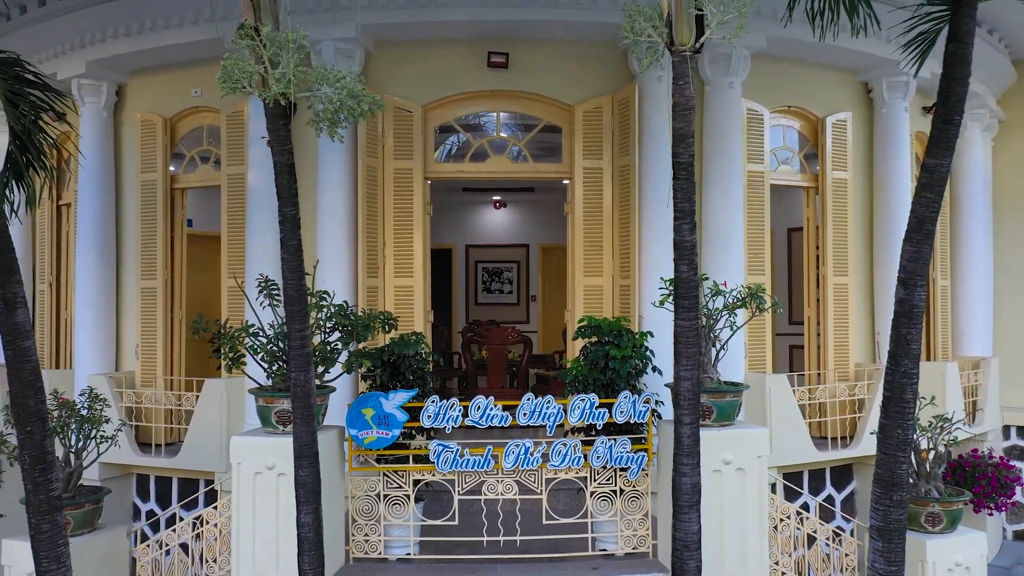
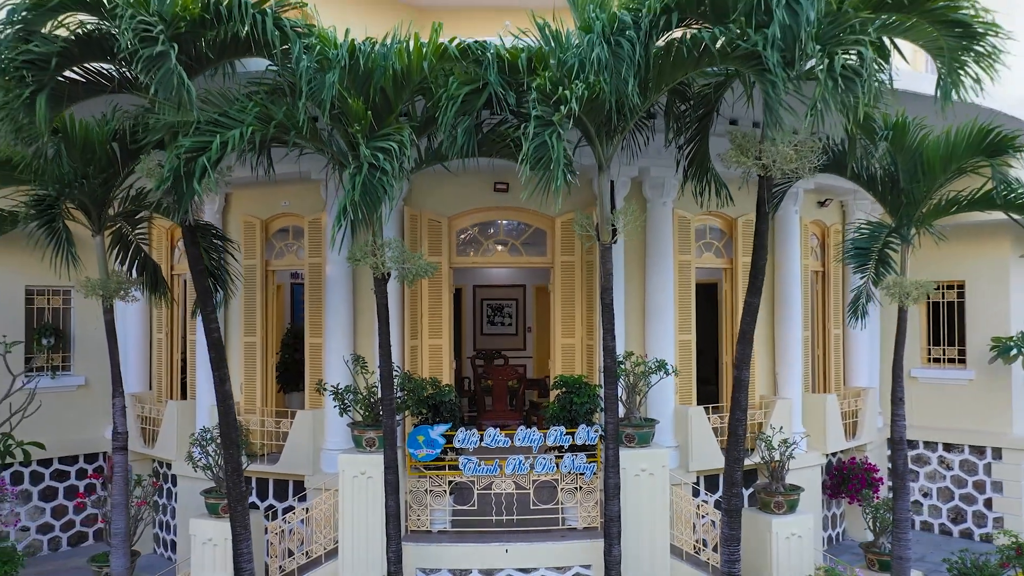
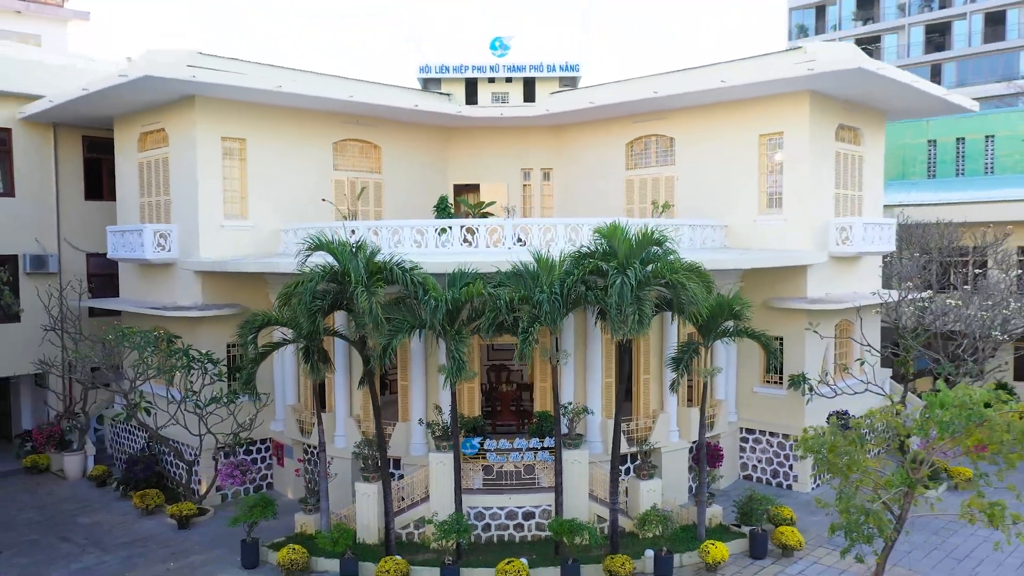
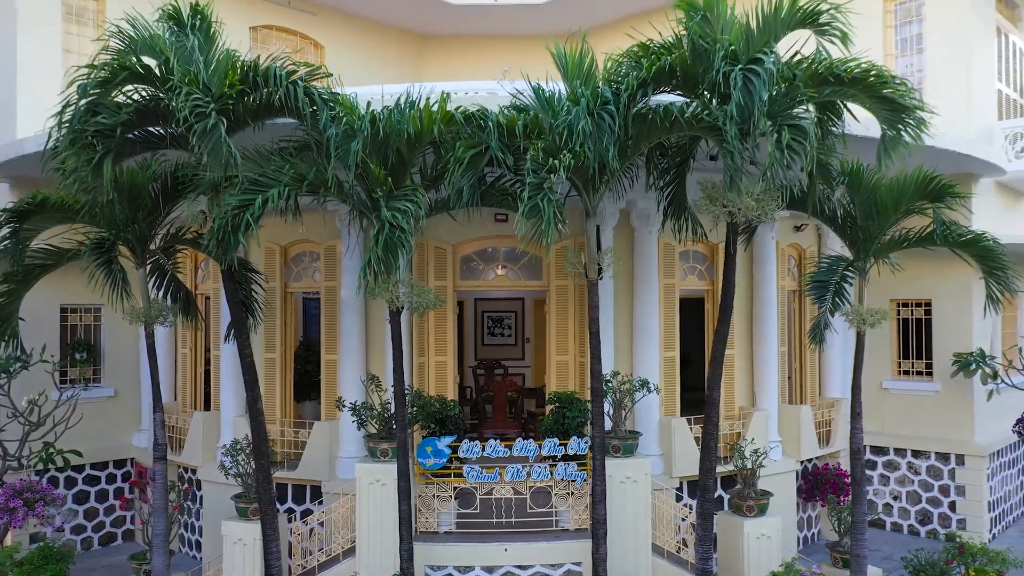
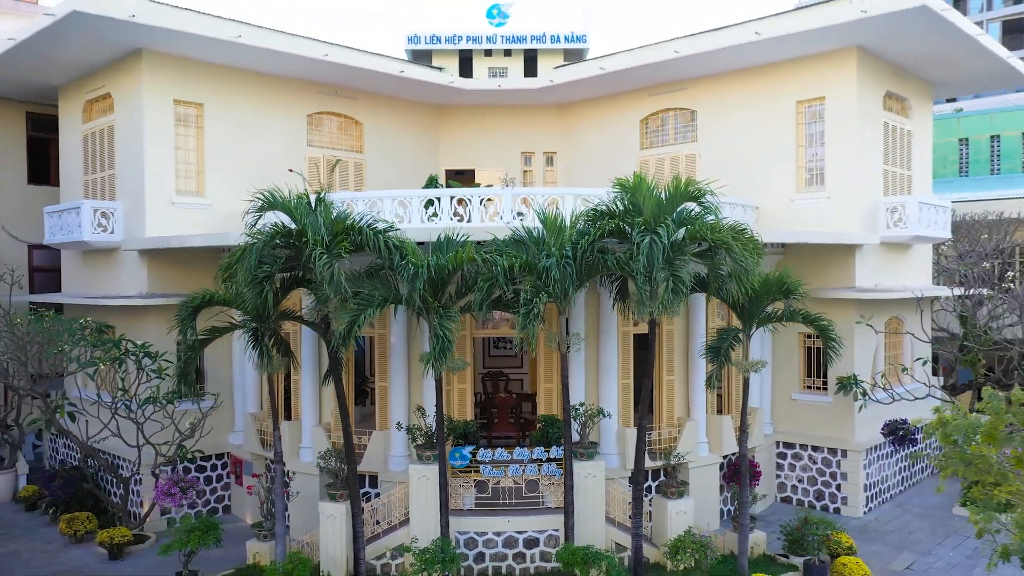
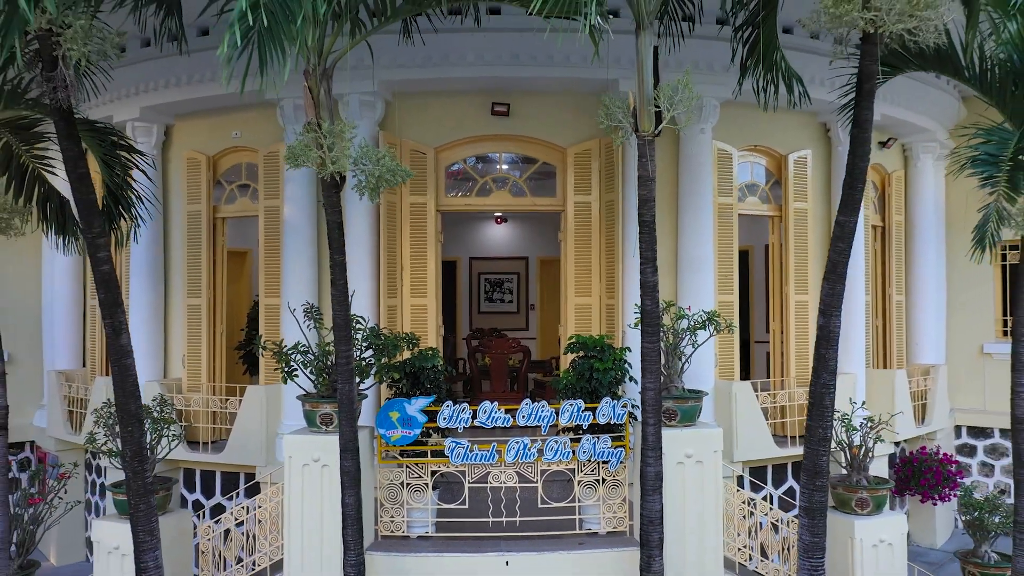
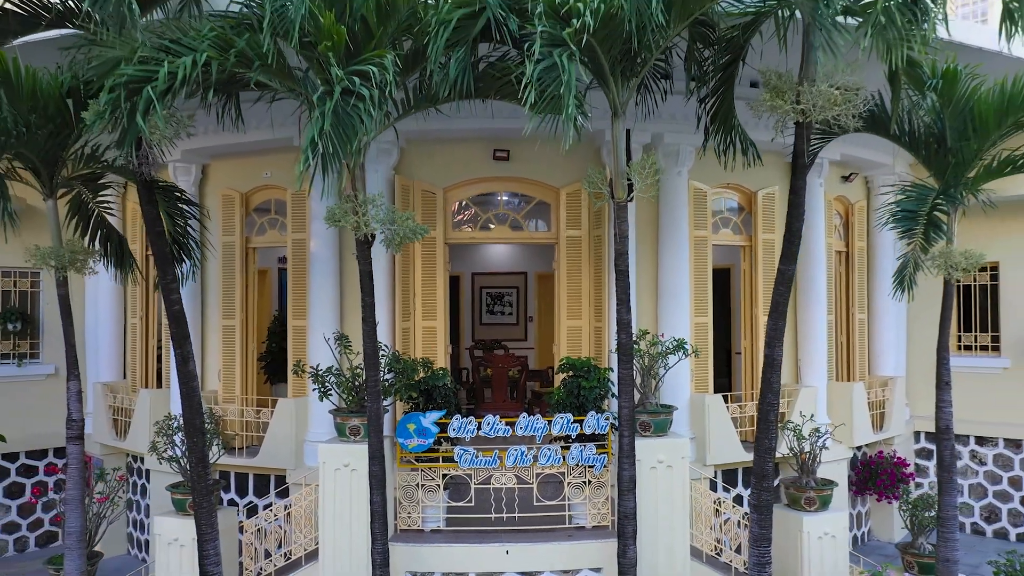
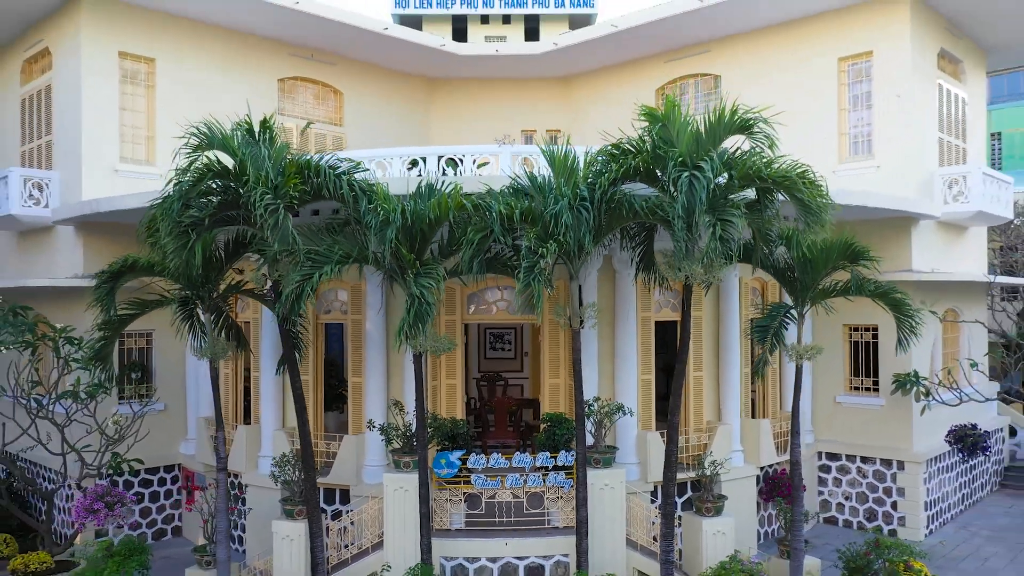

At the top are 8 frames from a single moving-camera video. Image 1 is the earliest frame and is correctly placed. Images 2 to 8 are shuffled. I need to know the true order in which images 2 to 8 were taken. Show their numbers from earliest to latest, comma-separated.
6, 7, 2, 4, 8, 5, 3
